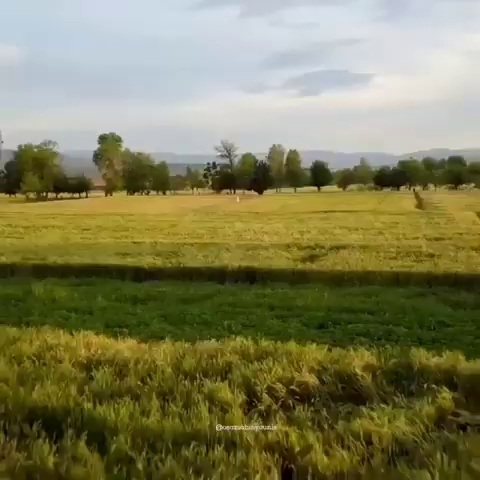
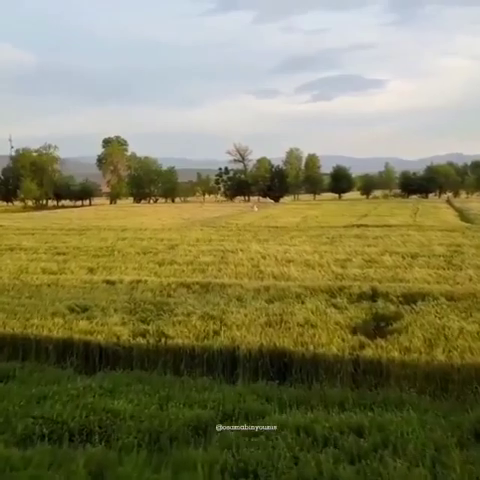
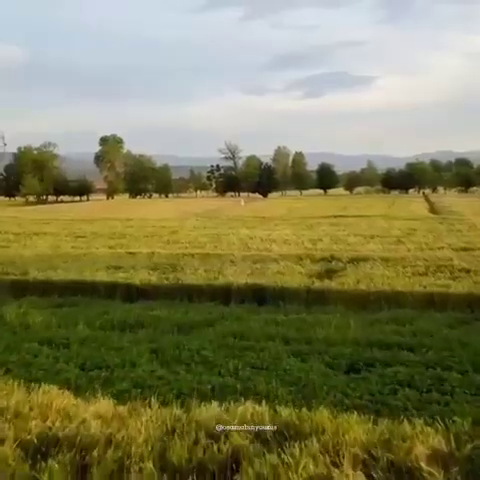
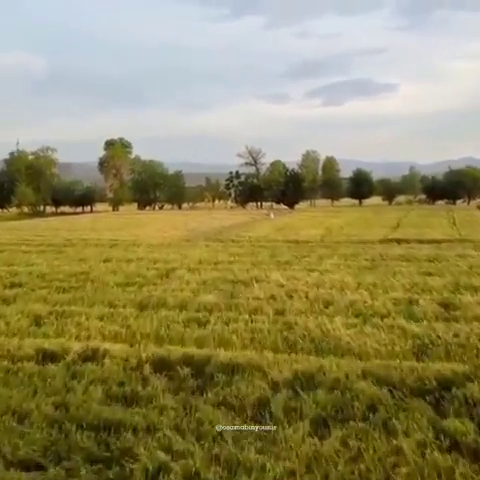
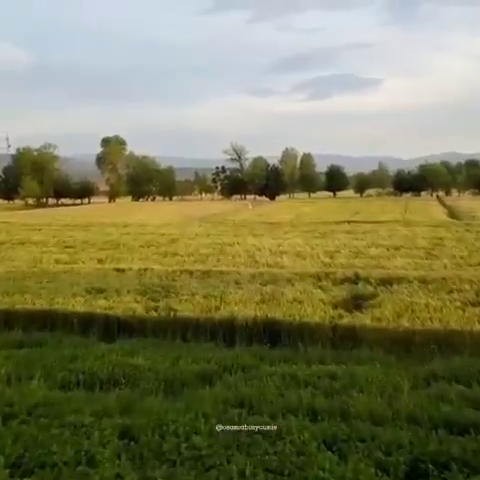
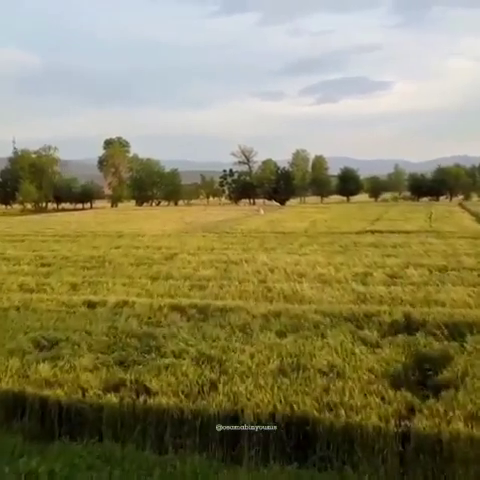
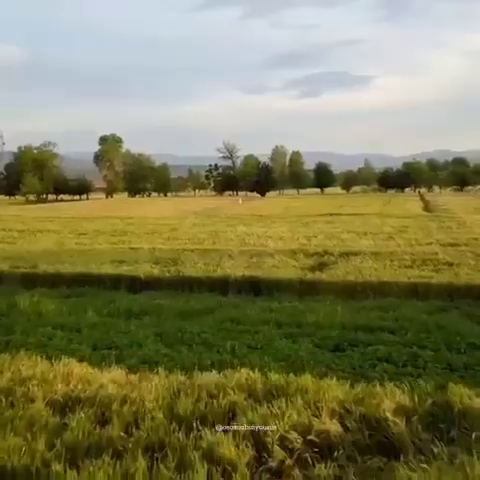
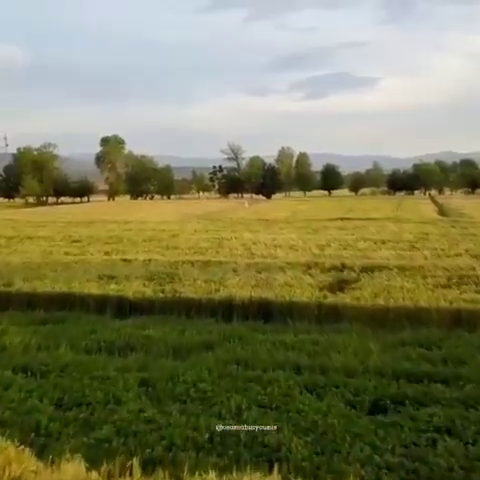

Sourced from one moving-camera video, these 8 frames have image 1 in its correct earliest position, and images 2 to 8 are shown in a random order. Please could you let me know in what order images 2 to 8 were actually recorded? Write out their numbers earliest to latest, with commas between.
7, 3, 8, 5, 2, 6, 4
